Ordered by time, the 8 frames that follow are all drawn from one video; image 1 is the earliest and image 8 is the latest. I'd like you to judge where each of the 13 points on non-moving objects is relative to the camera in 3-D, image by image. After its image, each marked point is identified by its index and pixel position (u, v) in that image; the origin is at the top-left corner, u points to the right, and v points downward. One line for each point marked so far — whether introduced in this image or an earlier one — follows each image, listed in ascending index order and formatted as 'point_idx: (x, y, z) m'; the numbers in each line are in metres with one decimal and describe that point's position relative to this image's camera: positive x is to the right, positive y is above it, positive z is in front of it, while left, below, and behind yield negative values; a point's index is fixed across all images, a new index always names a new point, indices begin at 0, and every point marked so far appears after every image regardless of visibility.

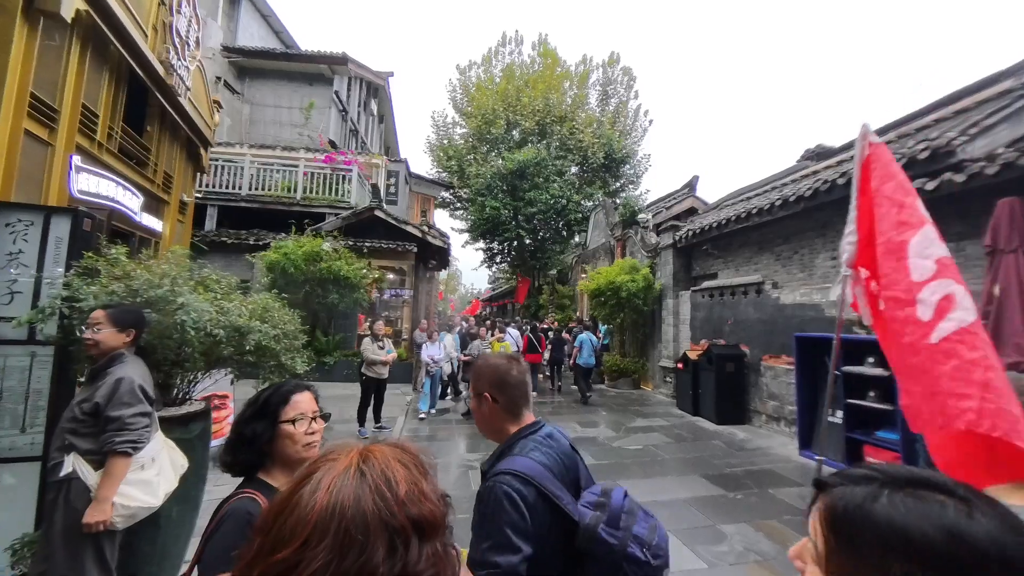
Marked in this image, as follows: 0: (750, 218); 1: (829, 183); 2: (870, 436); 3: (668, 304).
0: (+4.5, +1.3, +7.7) m
1: (+4.7, +1.6, +6.2) m
2: (+4.5, -1.9, +5.2) m
3: (+3.9, -0.4, +10.3) m
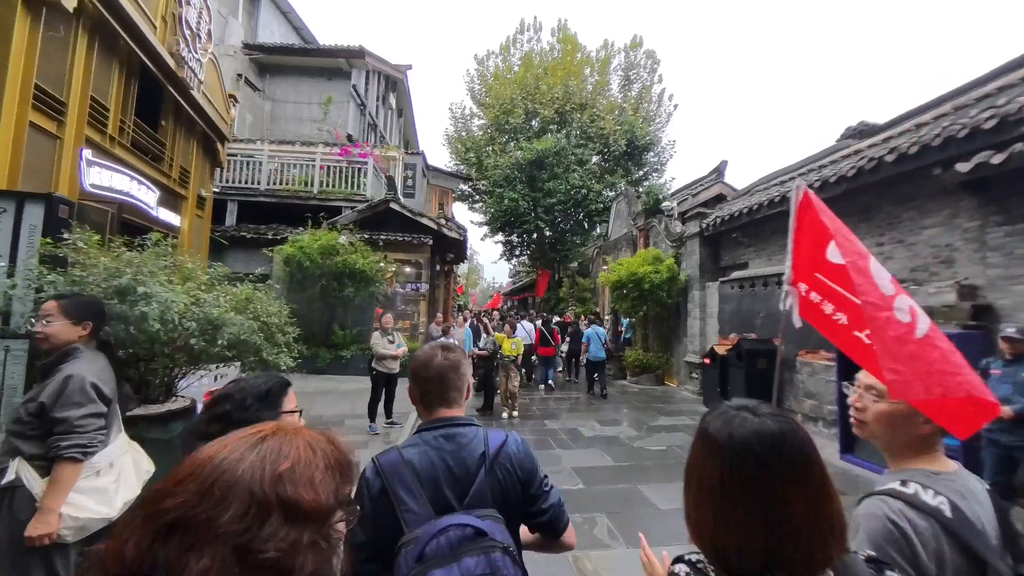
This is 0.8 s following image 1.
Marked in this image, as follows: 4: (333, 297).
0: (+4.7, +1.5, +7.1) m
1: (+4.9, +1.7, +5.6) m
2: (+4.7, -1.7, +4.7) m
3: (+4.3, -0.2, +9.8) m
4: (-4.5, -0.2, +10.2) m
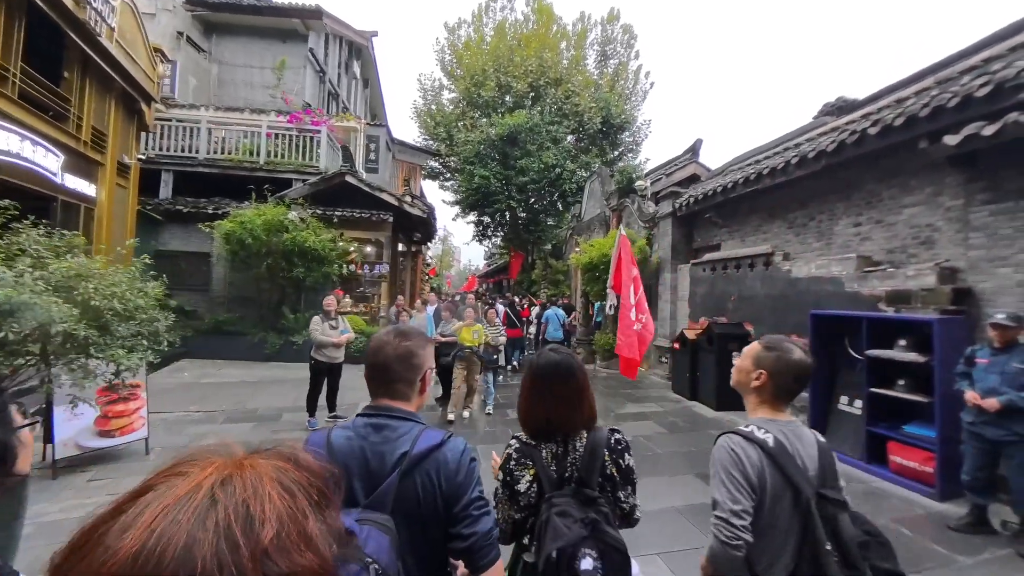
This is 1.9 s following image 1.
0: (+4.1, +1.8, +6.7) m
1: (+4.4, +1.9, +5.2) m
2: (+4.1, -1.6, +4.4) m
3: (+3.5, +0.2, +9.4) m
4: (-5.3, +0.2, +9.4) m
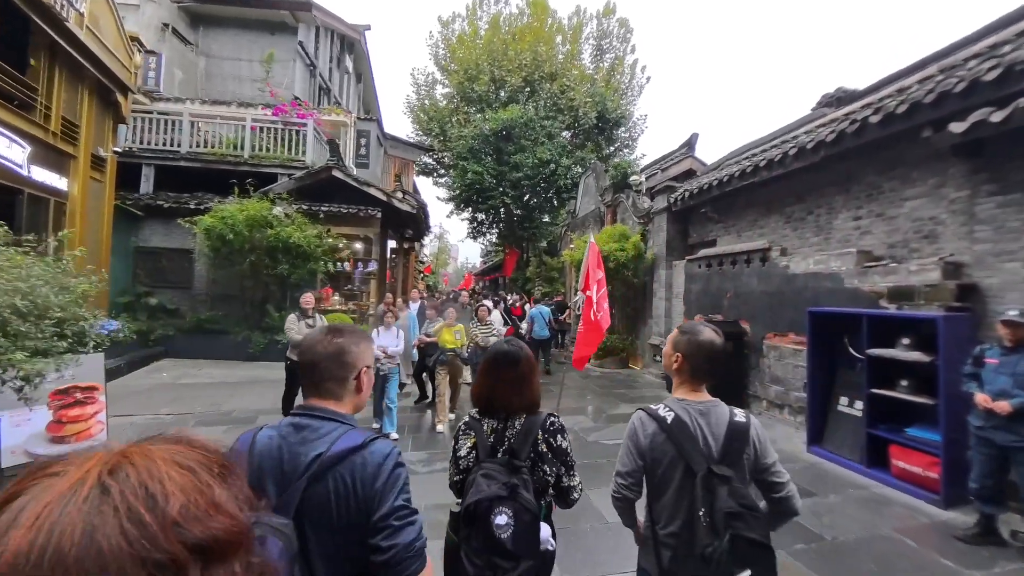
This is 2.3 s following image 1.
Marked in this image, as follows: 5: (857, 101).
0: (+3.9, +1.8, +6.5) m
1: (+4.2, +2.0, +5.0) m
2: (+4.0, -1.5, +4.2) m
3: (+3.3, +0.3, +9.2) m
4: (-5.5, +0.3, +9.1) m
5: (+5.9, +3.2, +7.1) m
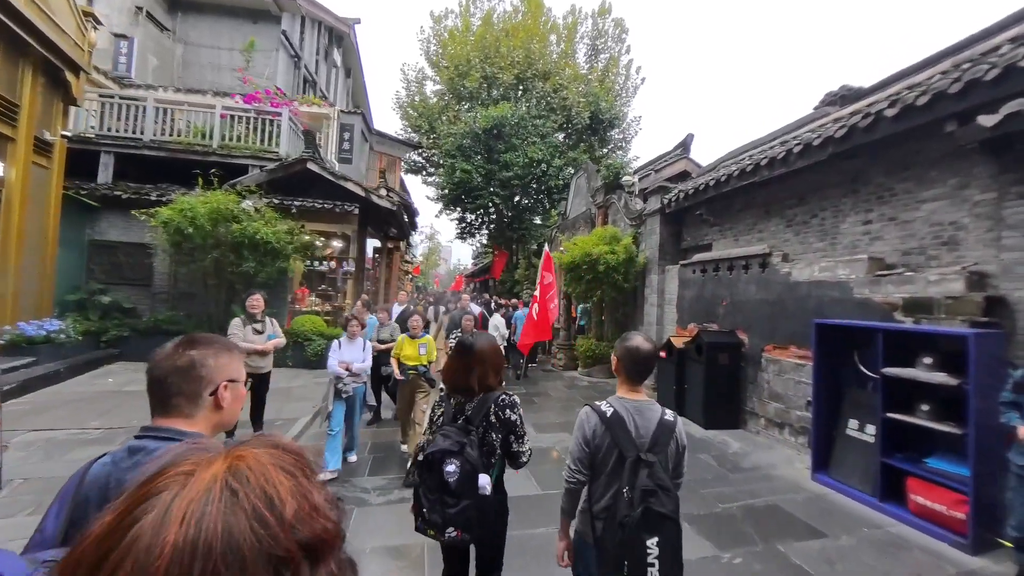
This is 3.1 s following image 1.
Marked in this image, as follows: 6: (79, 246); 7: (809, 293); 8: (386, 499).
0: (+3.6, +1.7, +6.0) m
1: (+3.9, +1.9, +4.5) m
2: (+3.7, -1.6, +3.7) m
3: (+3.0, +0.2, +8.7) m
4: (-5.8, +0.3, +8.5) m
5: (+5.7, +3.1, +6.6) m
6: (-9.2, +0.9, +8.7) m
7: (+3.9, -0.1, +5.4) m
8: (-1.2, -2.0, +3.9) m
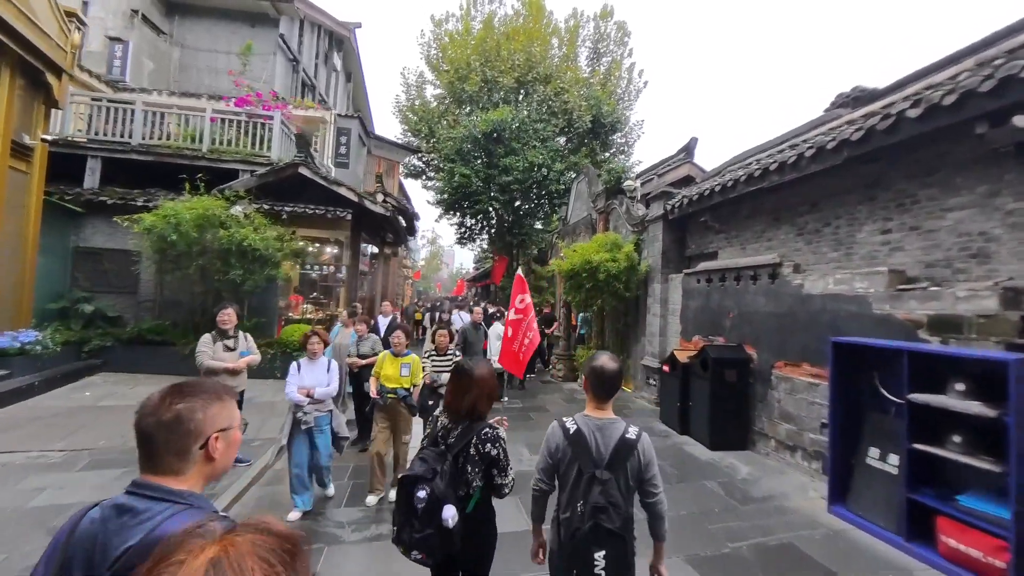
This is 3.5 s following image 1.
0: (+3.5, +1.5, +5.7) m
1: (+3.8, +1.7, +4.2) m
2: (+3.6, -1.8, +3.3) m
3: (+2.9, 0.0, +8.4) m
4: (-5.9, +0.1, +8.2) m
5: (+5.6, +2.9, +6.3) m
6: (-9.2, +0.7, +8.4) m
7: (+3.8, -0.2, +5.0) m
8: (-1.3, -2.1, +3.5) m
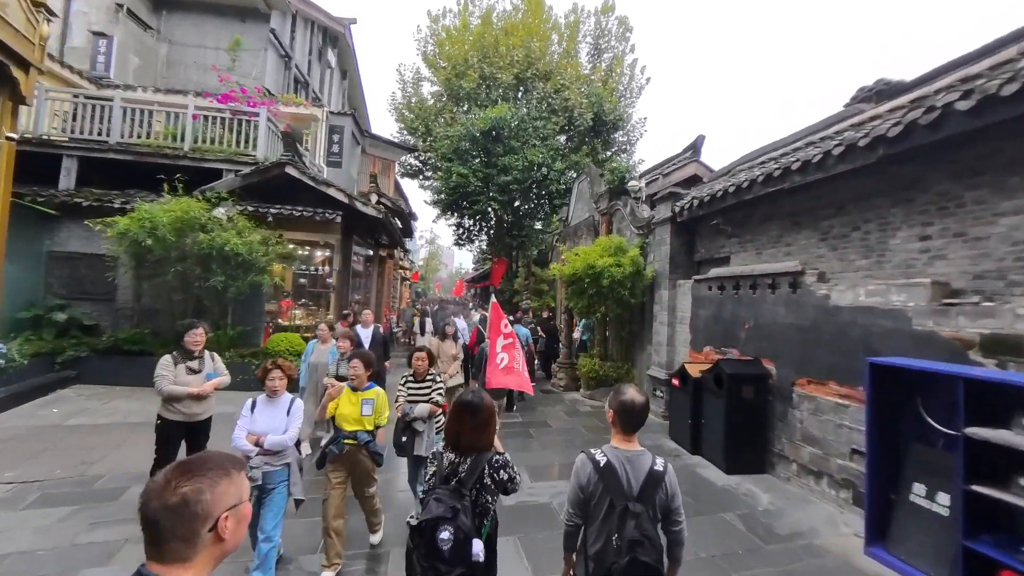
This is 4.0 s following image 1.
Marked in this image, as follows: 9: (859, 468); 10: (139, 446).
0: (+3.5, +1.4, +5.2) m
1: (+3.8, +1.6, +3.7) m
2: (+3.5, -1.9, +2.9) m
3: (+2.9, -0.1, +7.9) m
4: (-5.9, 0.0, +7.7) m
5: (+5.5, +2.7, +5.8) m
6: (-9.2, +0.6, +8.0) m
7: (+3.8, -0.4, +4.6) m
8: (-1.3, -2.3, +3.1) m
9: (+3.7, -1.9, +4.4) m
10: (-4.7, -2.0, +5.2) m
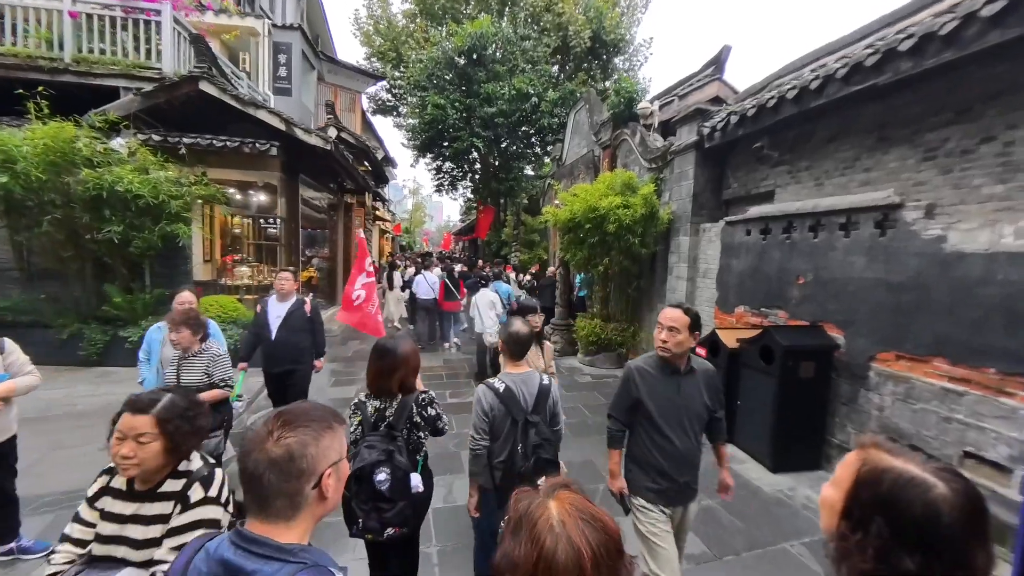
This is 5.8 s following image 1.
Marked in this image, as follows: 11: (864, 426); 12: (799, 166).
0: (+3.3, +1.9, +3.6) m
1: (+3.6, +2.0, +2.0) m
2: (+3.4, -1.6, +1.6) m
3: (+2.6, +0.7, +6.4) m
4: (-6.2, +0.7, +6.1) m
5: (+5.3, +3.4, +4.1) m
6: (-9.5, +1.2, +6.1) m
7: (+3.6, +0.1, +3.2) m
8: (-1.4, -2.0, +1.8) m
9: (+3.5, -1.4, +3.1) m
10: (-4.9, -1.6, +3.8) m
11: (+3.3, -1.3, +3.9) m
12: (+3.4, +1.5, +4.9) m
